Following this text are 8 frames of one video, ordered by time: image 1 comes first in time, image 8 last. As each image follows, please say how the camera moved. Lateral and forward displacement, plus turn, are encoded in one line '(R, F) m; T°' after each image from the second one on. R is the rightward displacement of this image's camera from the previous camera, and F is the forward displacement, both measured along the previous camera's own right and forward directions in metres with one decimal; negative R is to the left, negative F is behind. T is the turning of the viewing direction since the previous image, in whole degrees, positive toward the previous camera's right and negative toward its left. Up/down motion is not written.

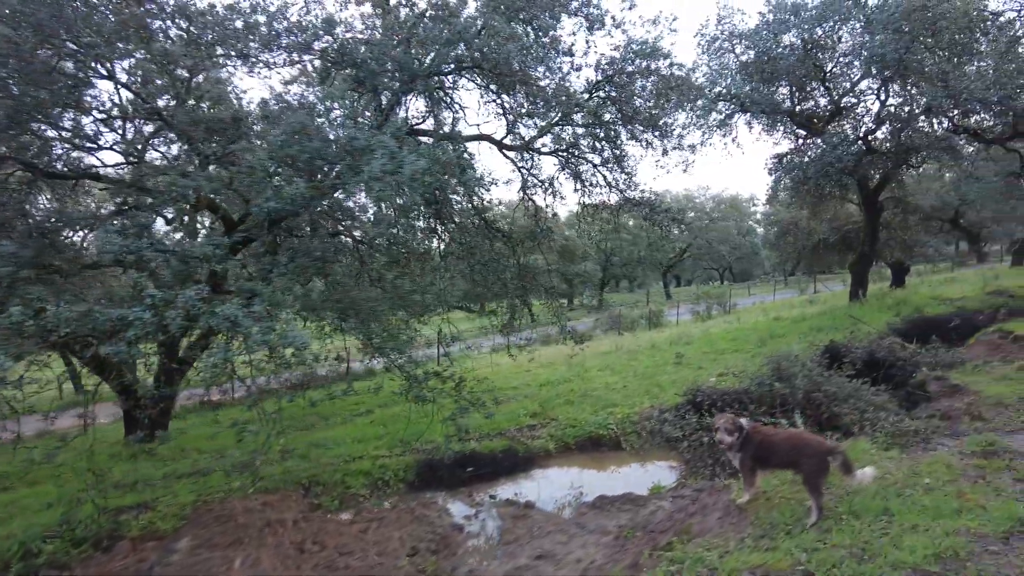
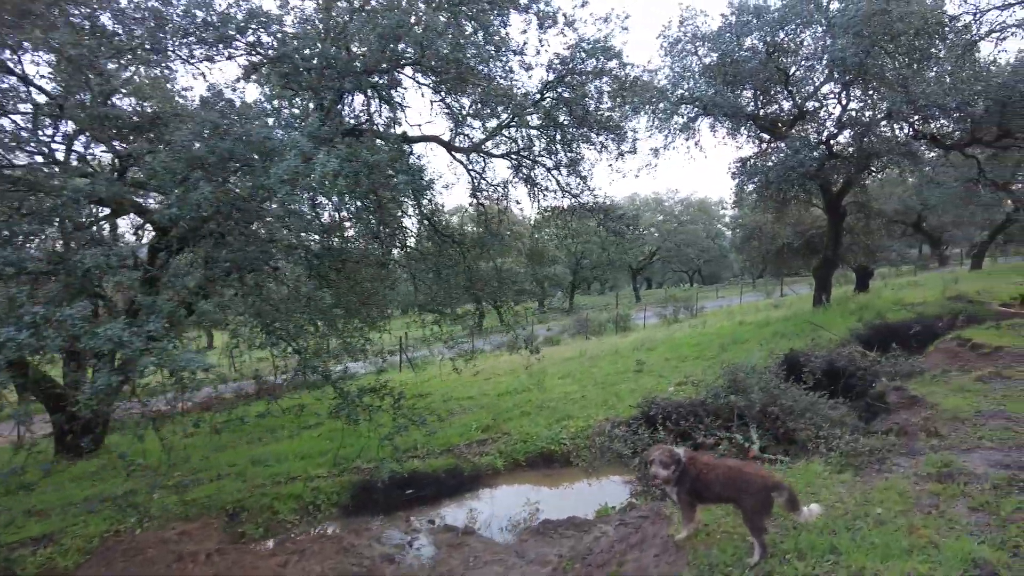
(+0.3, +0.4) m; +2°
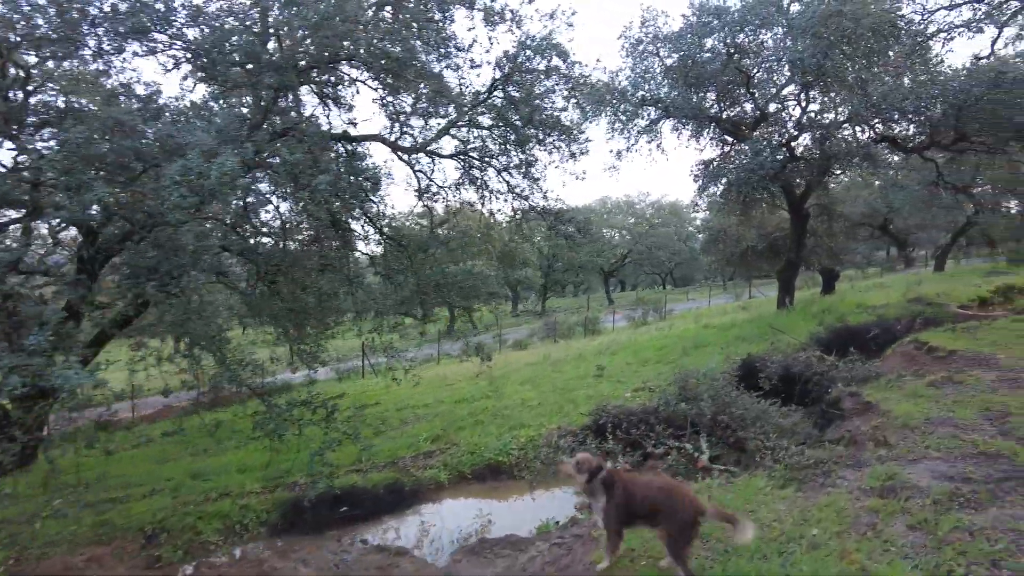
(+0.4, +0.3) m; +2°
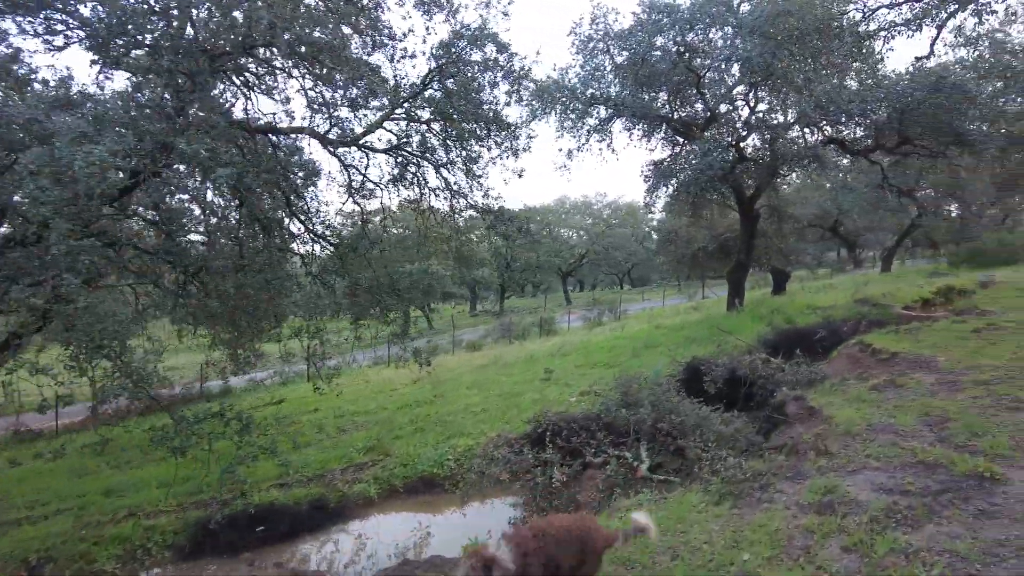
(+0.3, +0.4) m; +3°
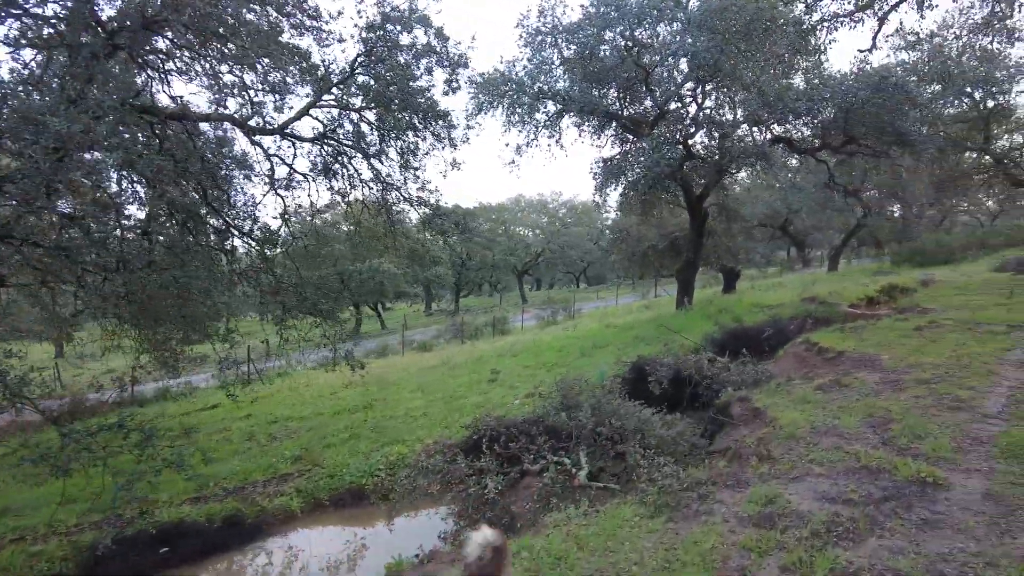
(+0.3, +0.4) m; +4°
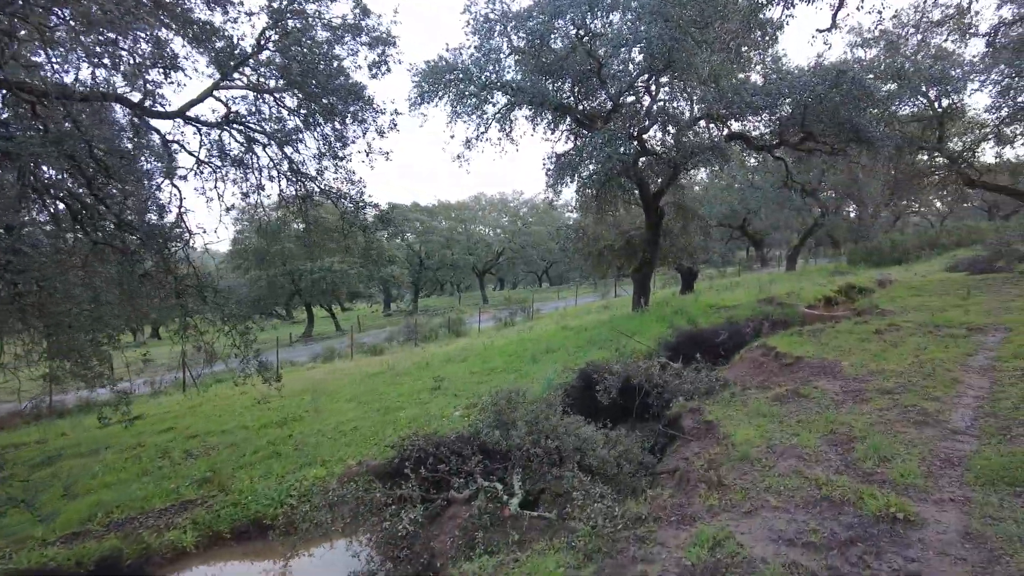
(+0.4, +0.7) m; +3°
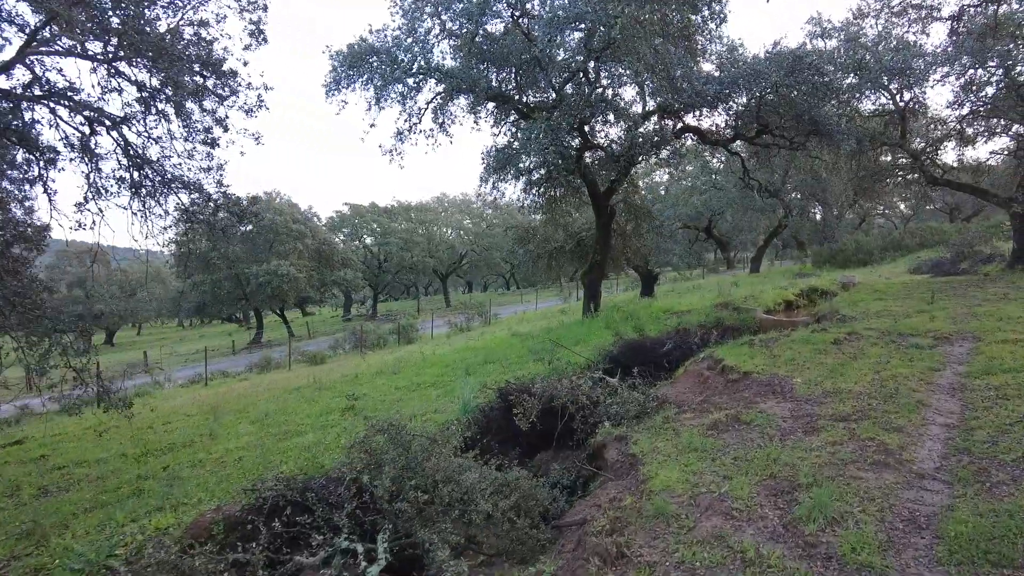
(+0.8, +1.2) m; +2°
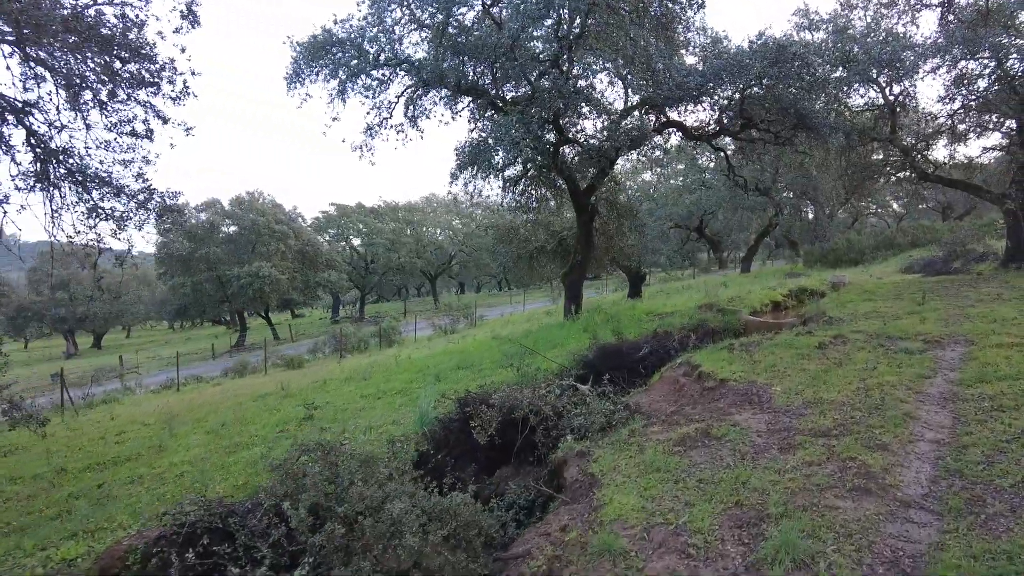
(+0.4, +0.5) m; 0°
